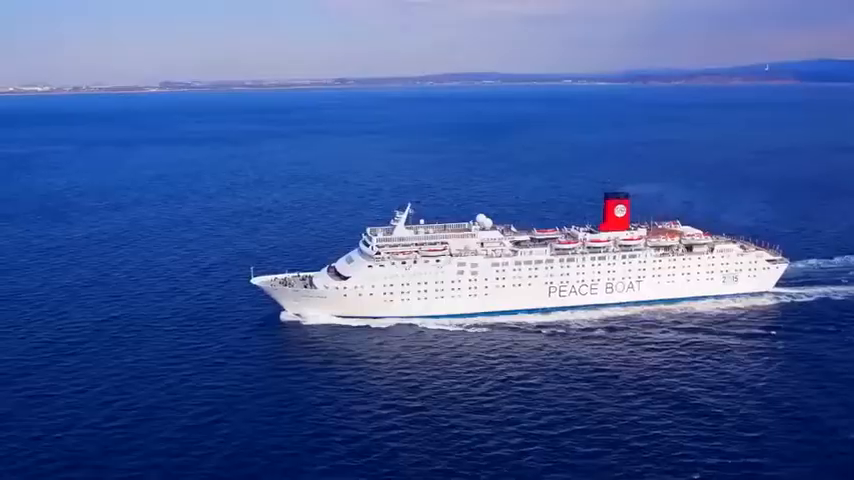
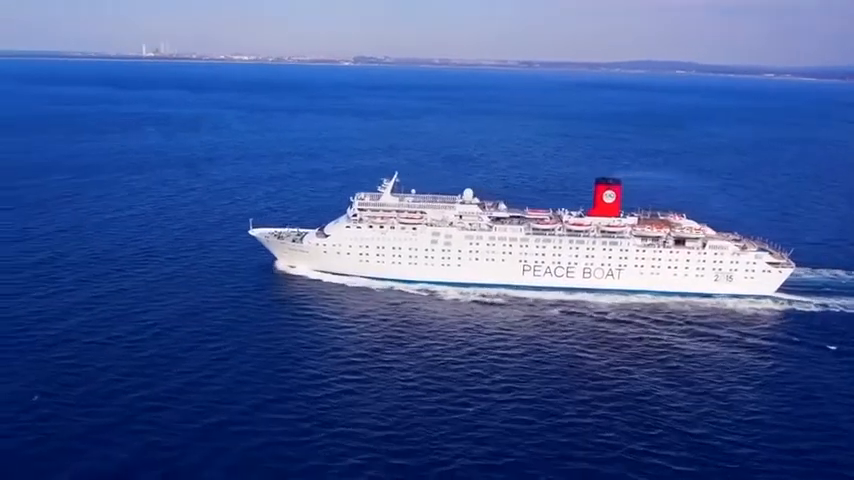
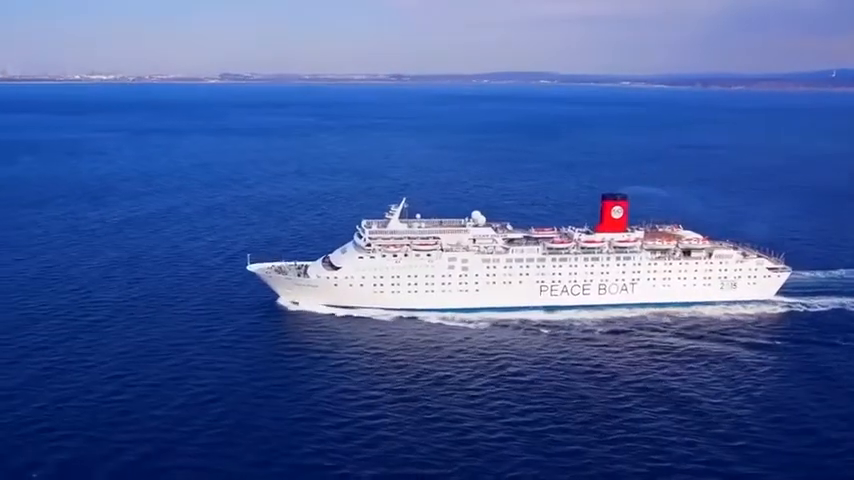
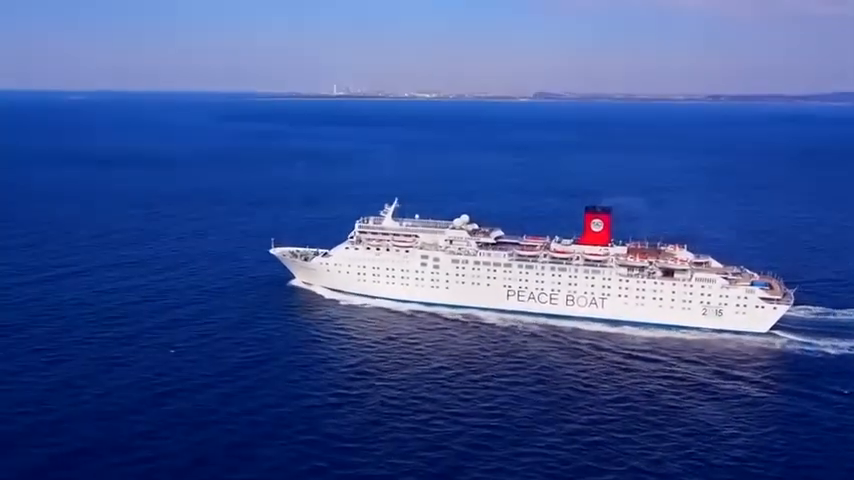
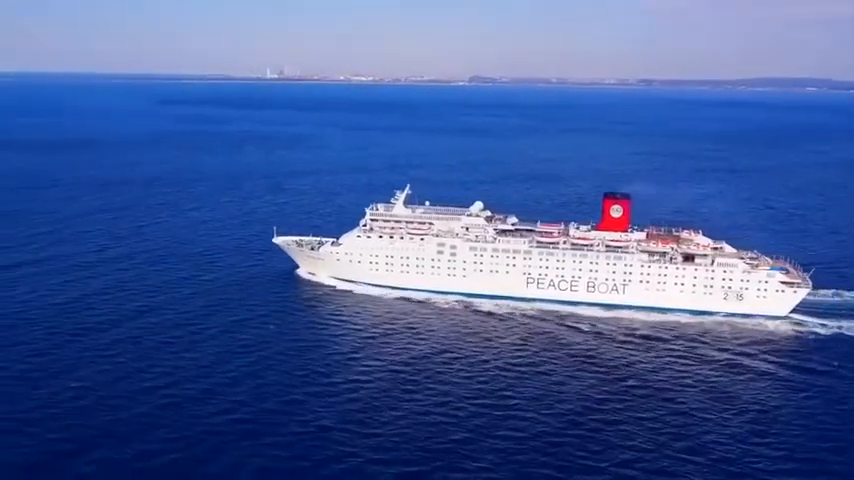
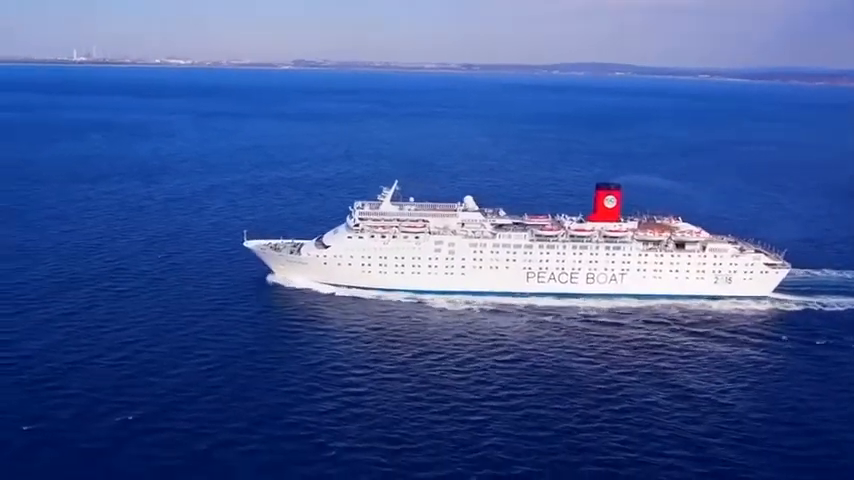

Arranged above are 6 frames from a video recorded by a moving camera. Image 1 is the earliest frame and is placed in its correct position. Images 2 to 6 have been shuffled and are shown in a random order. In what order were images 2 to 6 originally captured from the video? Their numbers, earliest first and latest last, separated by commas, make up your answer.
3, 6, 2, 5, 4
